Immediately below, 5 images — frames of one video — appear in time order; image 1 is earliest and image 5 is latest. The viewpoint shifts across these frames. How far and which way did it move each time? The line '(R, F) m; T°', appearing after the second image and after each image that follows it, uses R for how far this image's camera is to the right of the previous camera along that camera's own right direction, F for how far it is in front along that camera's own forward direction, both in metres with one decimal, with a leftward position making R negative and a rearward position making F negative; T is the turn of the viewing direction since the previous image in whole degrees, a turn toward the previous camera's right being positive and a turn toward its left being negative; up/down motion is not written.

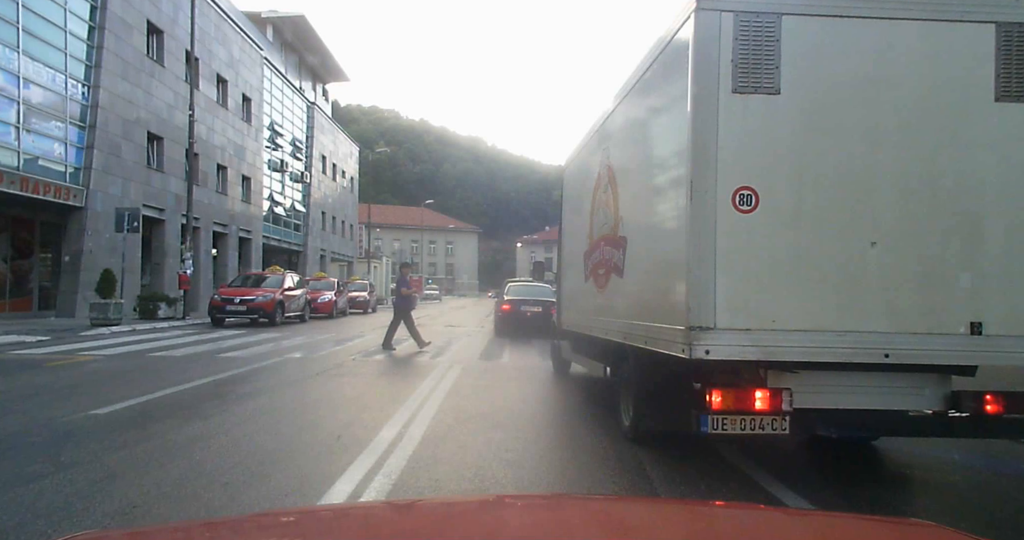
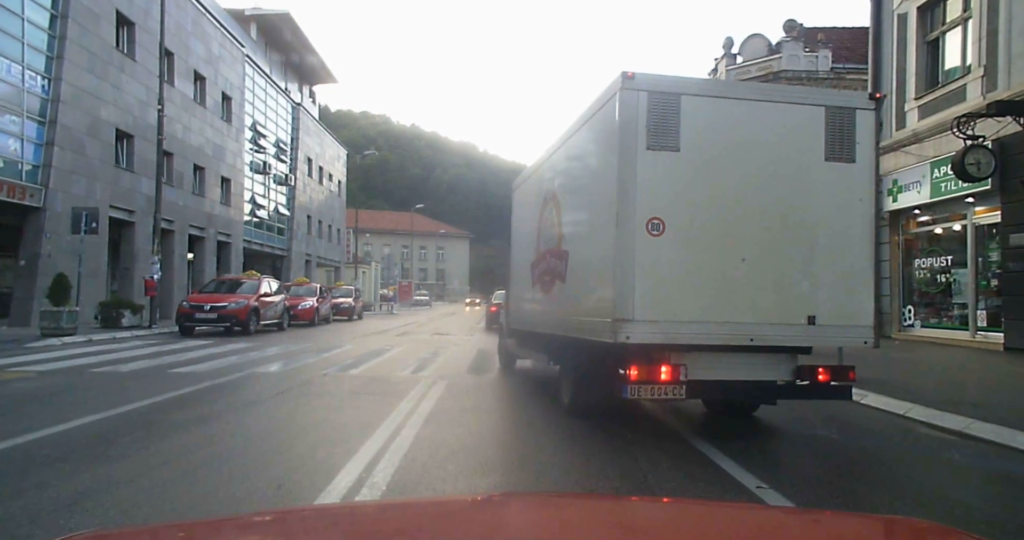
(0.0, +0.3) m; +1°
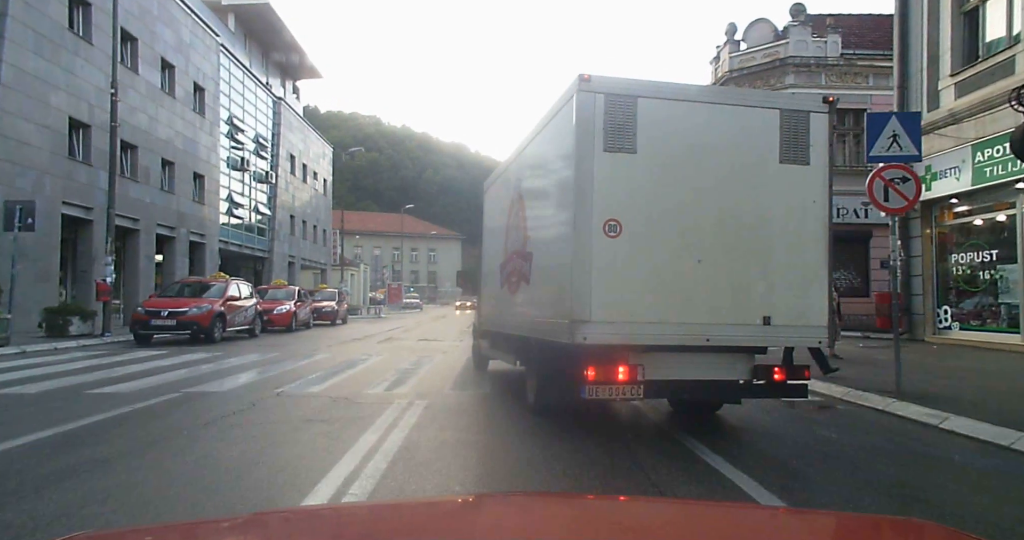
(0.0, +0.5) m; +1°
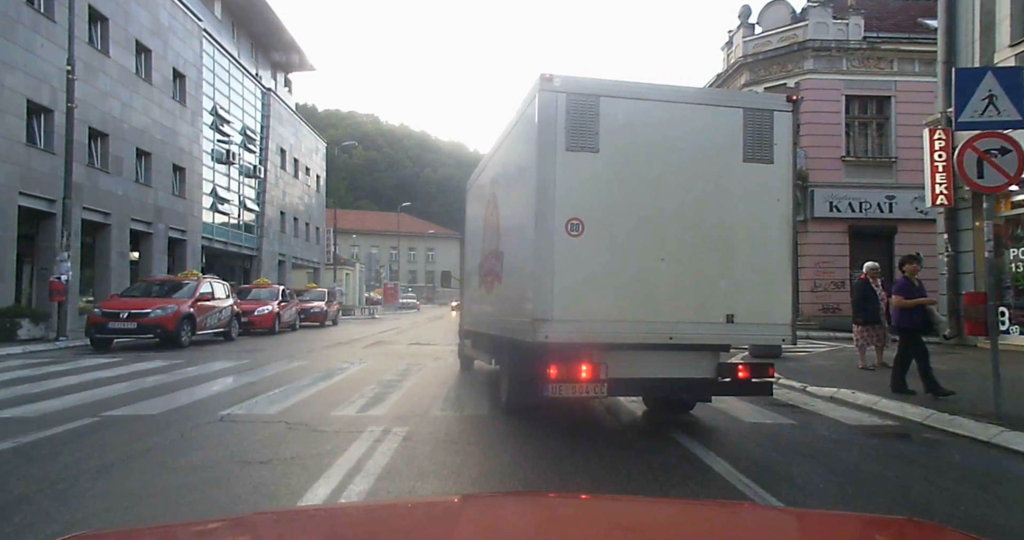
(0.0, +0.4) m; 0°
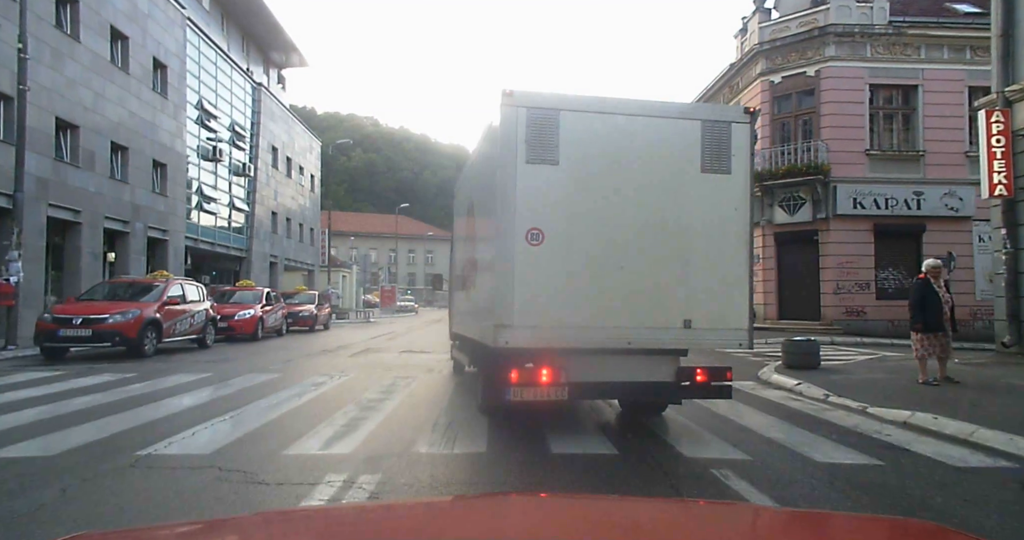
(0.0, +0.4) m; 0°
